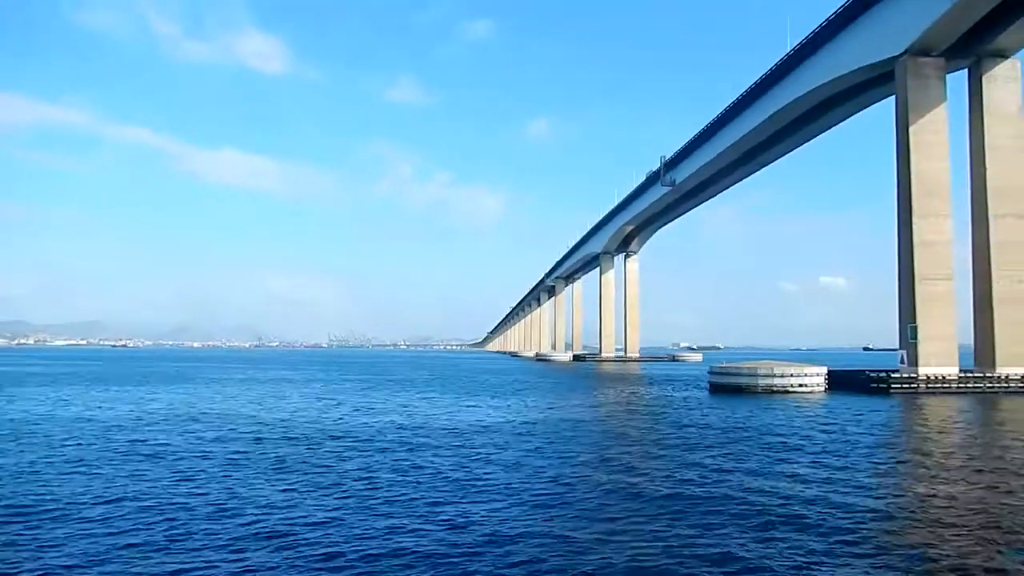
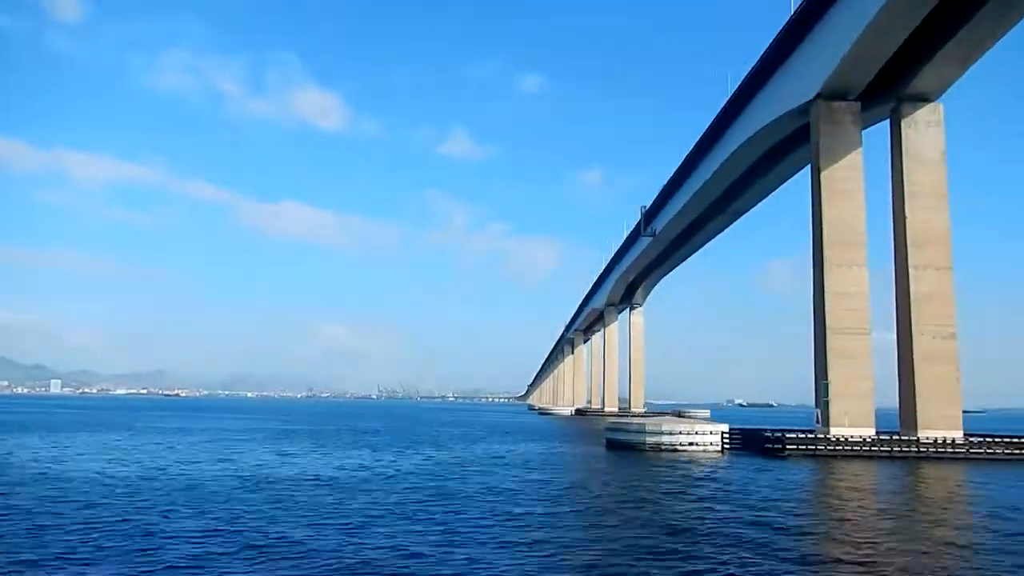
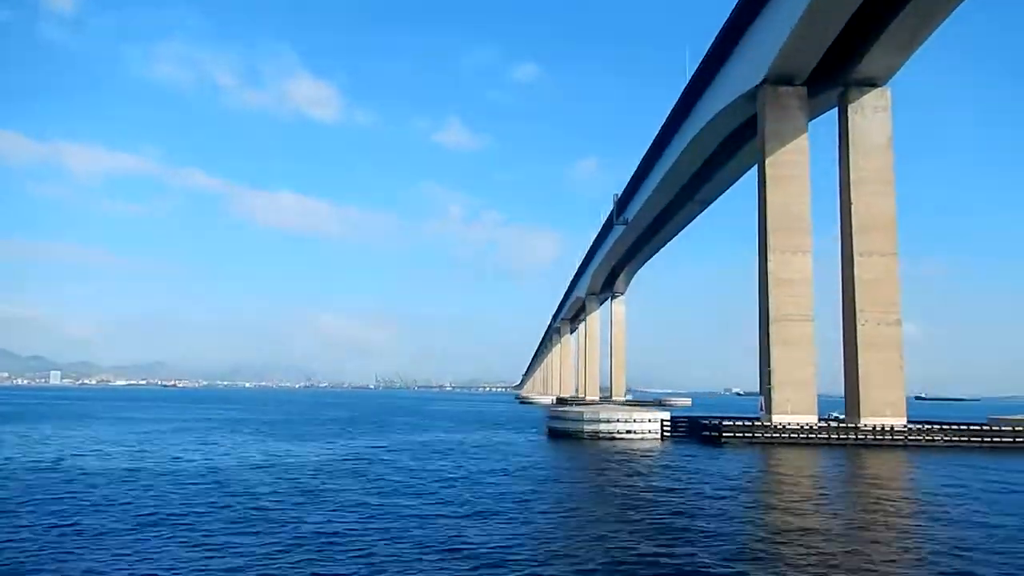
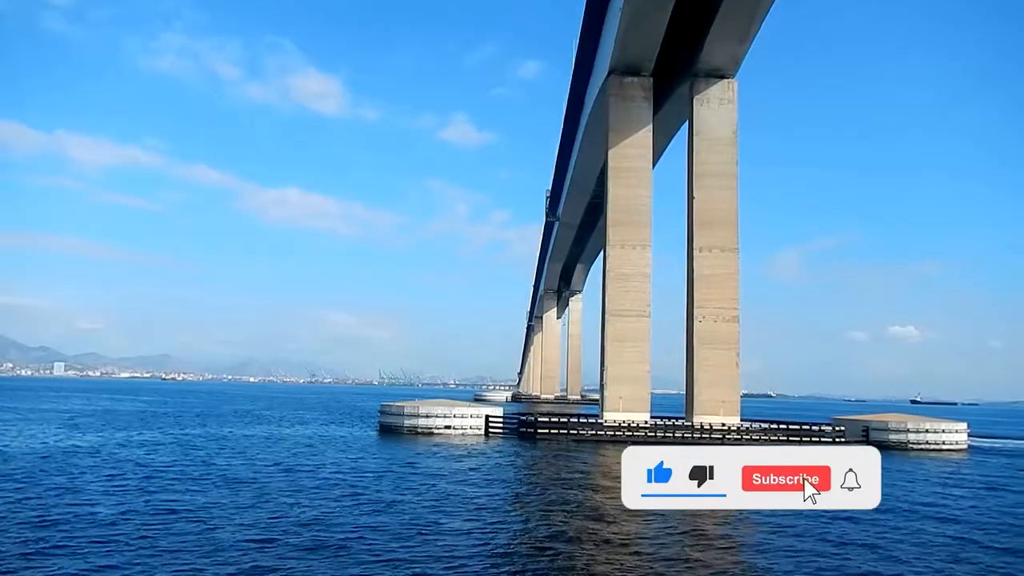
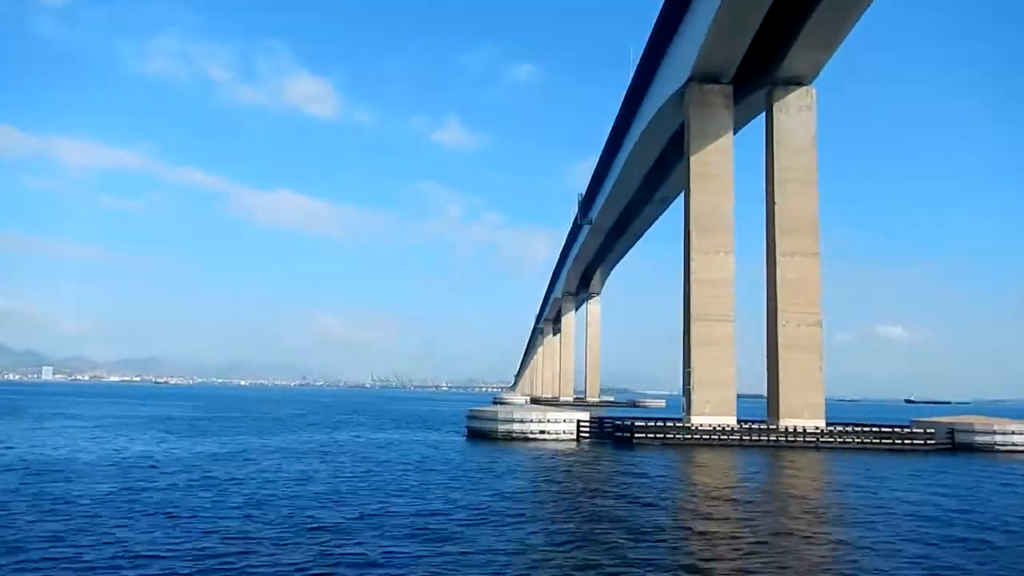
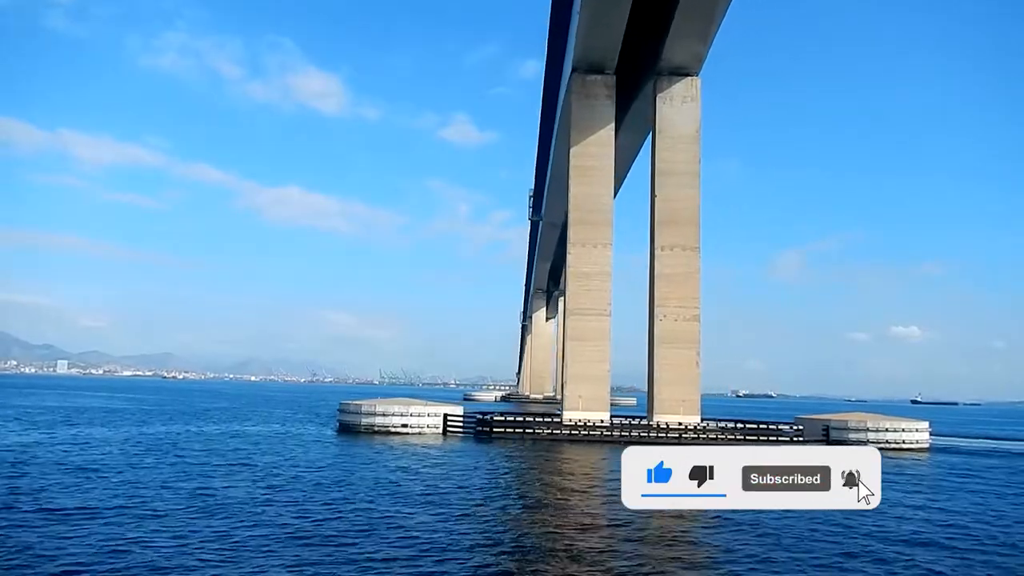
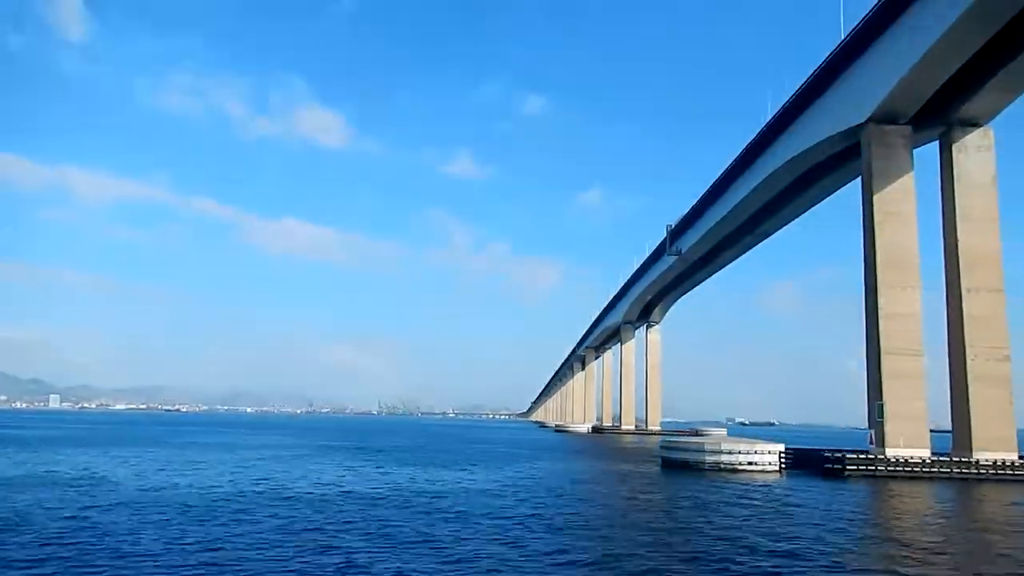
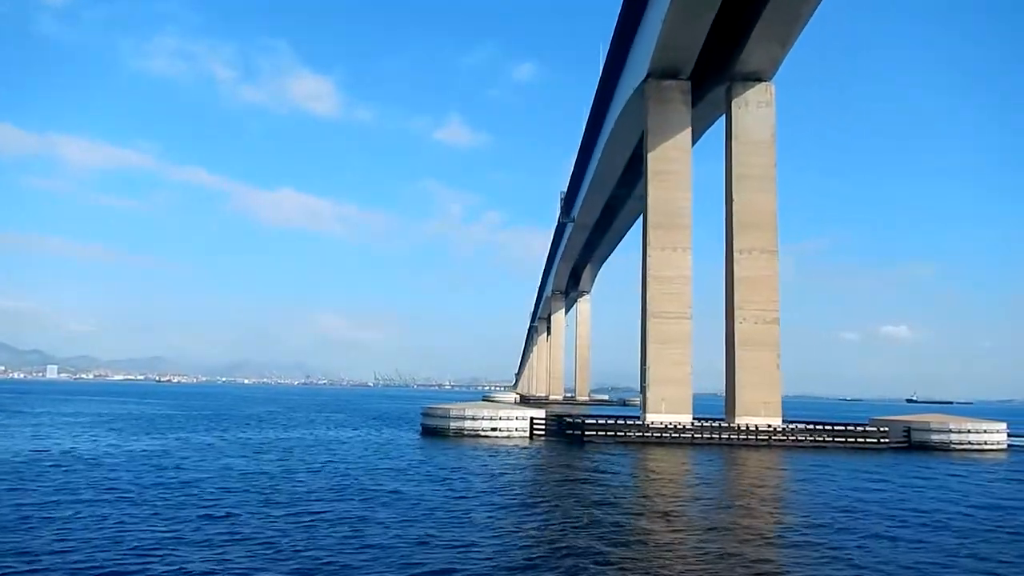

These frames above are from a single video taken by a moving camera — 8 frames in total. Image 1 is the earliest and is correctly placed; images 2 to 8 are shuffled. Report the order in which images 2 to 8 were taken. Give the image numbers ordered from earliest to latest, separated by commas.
7, 2, 3, 5, 8, 4, 6
